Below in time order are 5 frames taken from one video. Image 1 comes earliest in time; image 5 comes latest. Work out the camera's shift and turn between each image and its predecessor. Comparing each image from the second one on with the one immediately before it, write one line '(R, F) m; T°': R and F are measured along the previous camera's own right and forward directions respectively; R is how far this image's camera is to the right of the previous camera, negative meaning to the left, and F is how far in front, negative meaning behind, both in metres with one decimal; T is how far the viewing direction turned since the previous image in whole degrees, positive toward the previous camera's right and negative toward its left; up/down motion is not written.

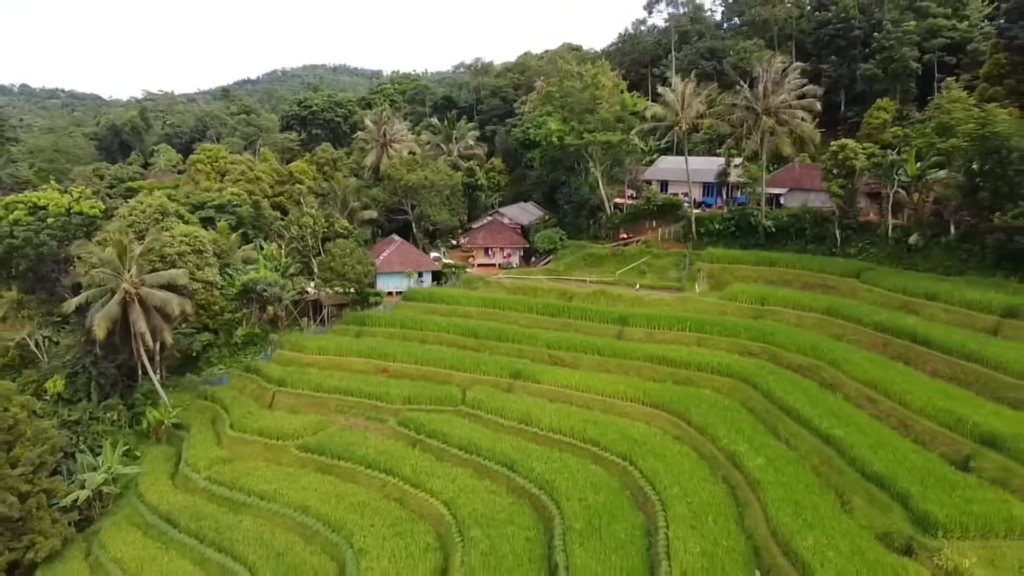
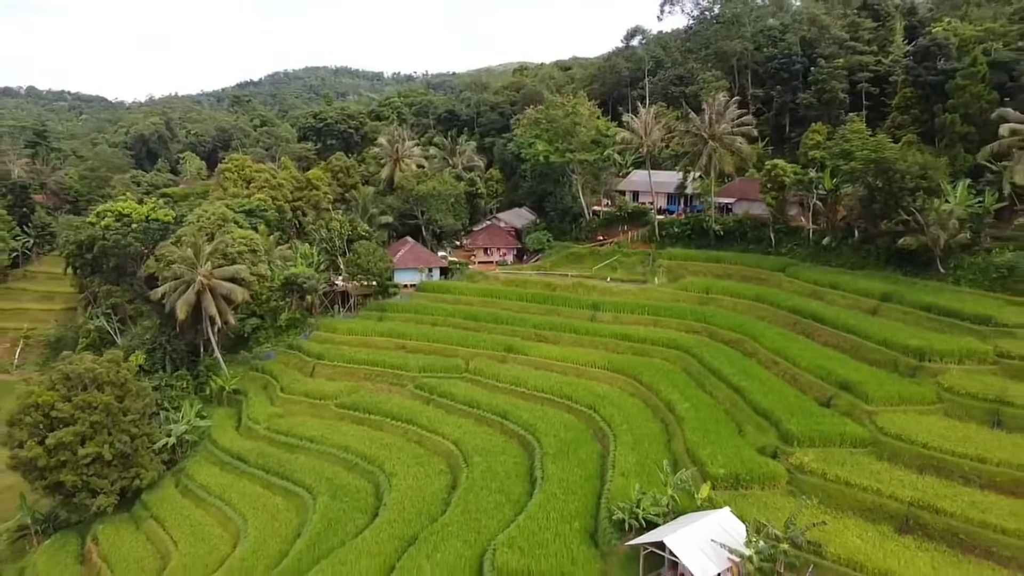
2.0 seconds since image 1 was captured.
(+0.2, -5.3) m; 0°
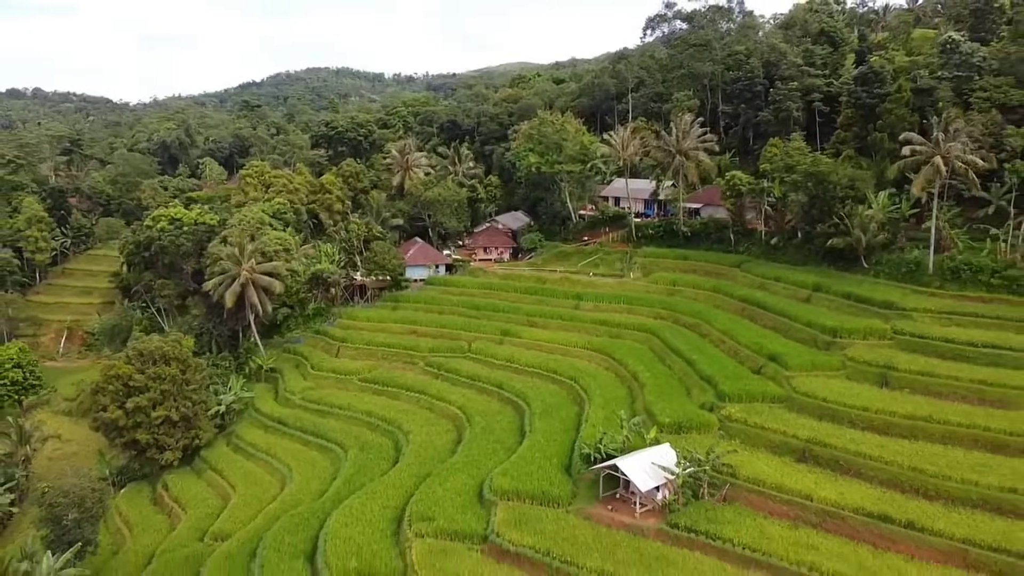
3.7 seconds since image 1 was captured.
(+0.2, -4.7) m; 0°
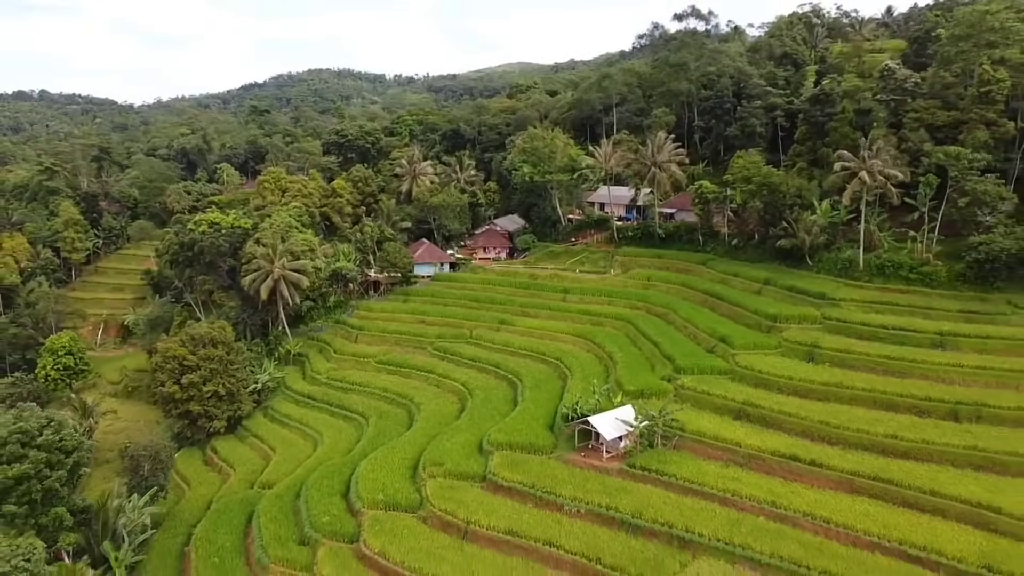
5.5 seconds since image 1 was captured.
(+0.2, -4.8) m; 0°
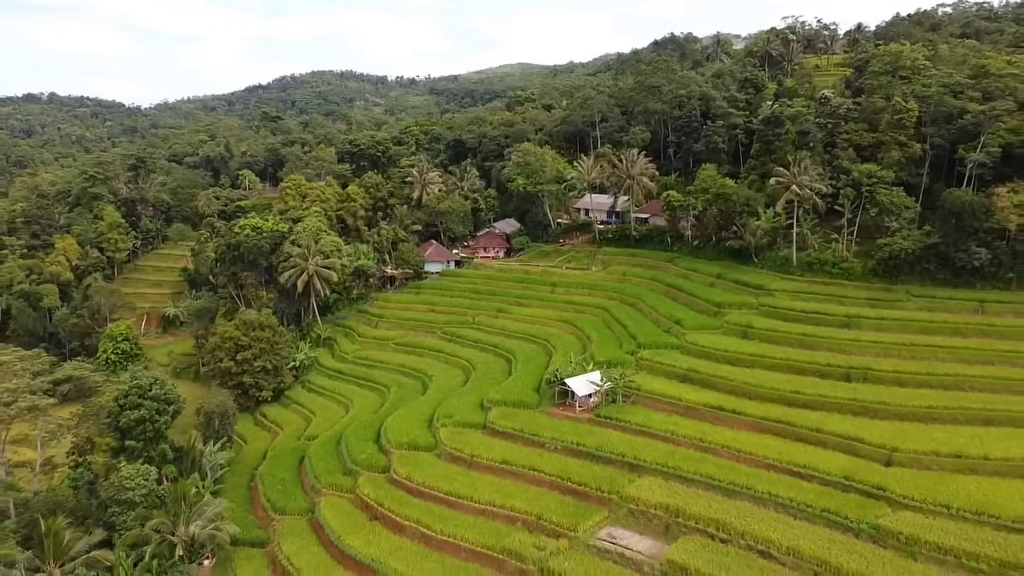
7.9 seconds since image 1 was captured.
(+0.3, -6.7) m; 0°
